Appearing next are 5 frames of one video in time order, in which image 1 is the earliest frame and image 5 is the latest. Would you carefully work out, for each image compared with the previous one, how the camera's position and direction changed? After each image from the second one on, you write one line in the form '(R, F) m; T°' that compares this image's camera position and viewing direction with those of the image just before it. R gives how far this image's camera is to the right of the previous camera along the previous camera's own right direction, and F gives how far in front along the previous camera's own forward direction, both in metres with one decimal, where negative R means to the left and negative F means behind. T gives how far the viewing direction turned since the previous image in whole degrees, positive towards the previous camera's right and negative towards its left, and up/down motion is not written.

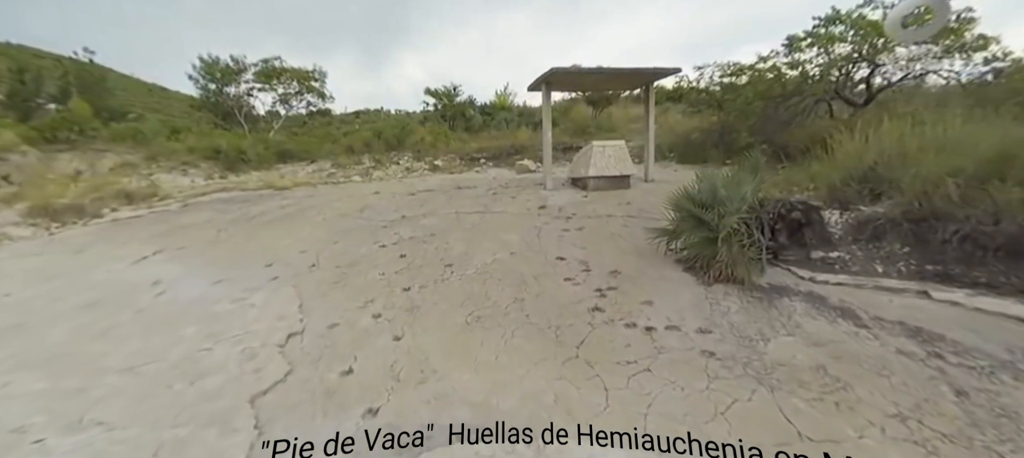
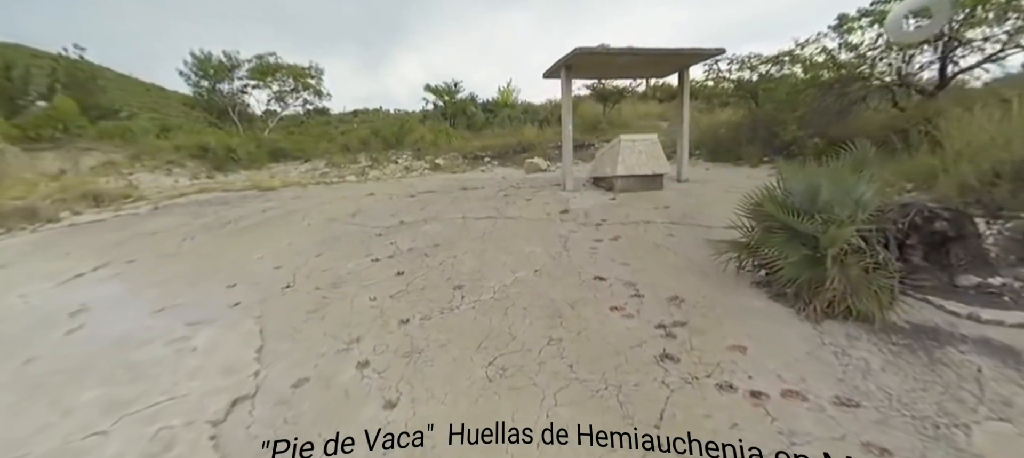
(-0.2, +0.8) m; 0°
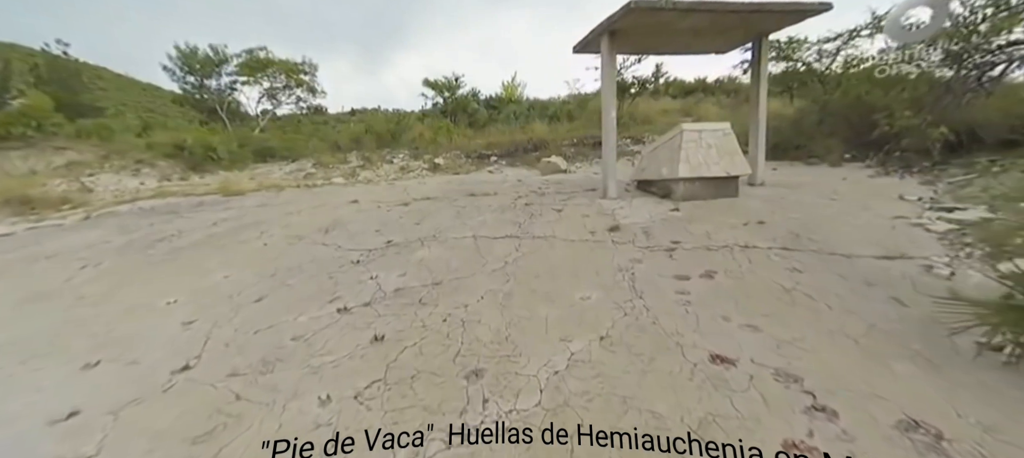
(-0.3, +1.3) m; 0°
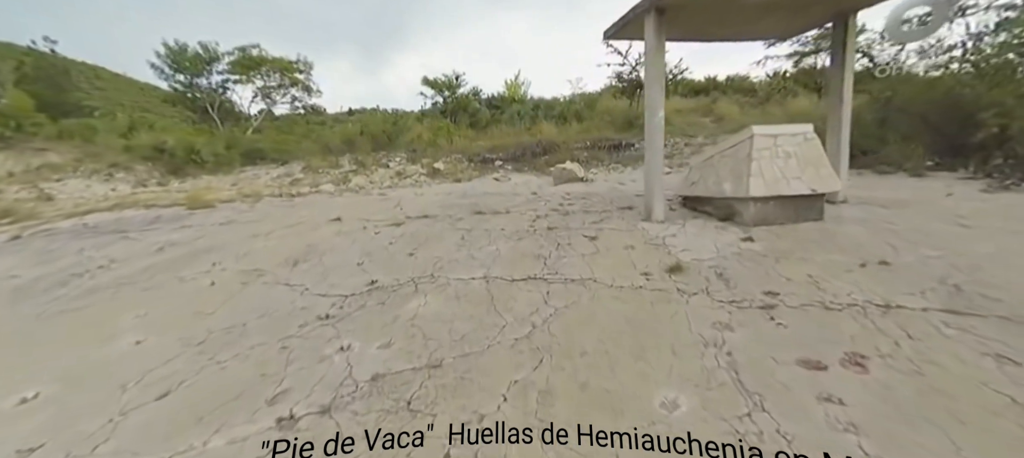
(-0.2, +0.9) m; 0°
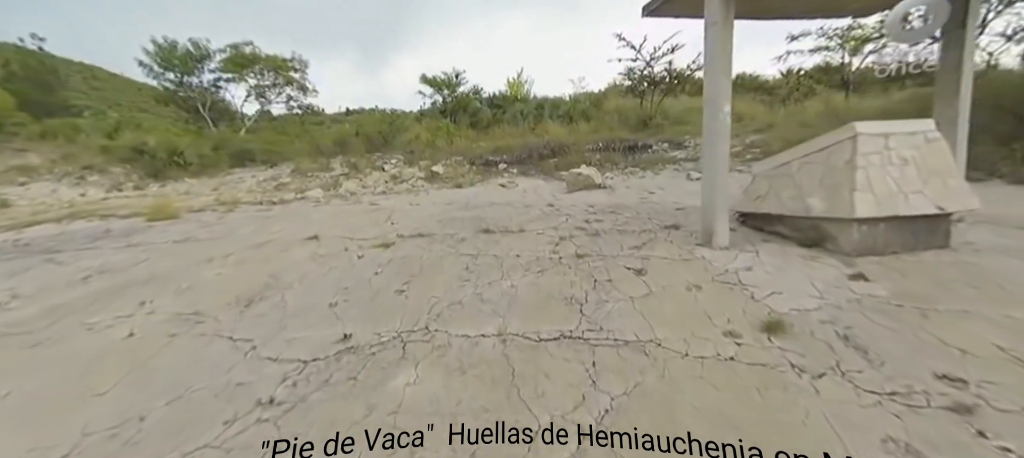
(-0.1, +0.8) m; 0°
